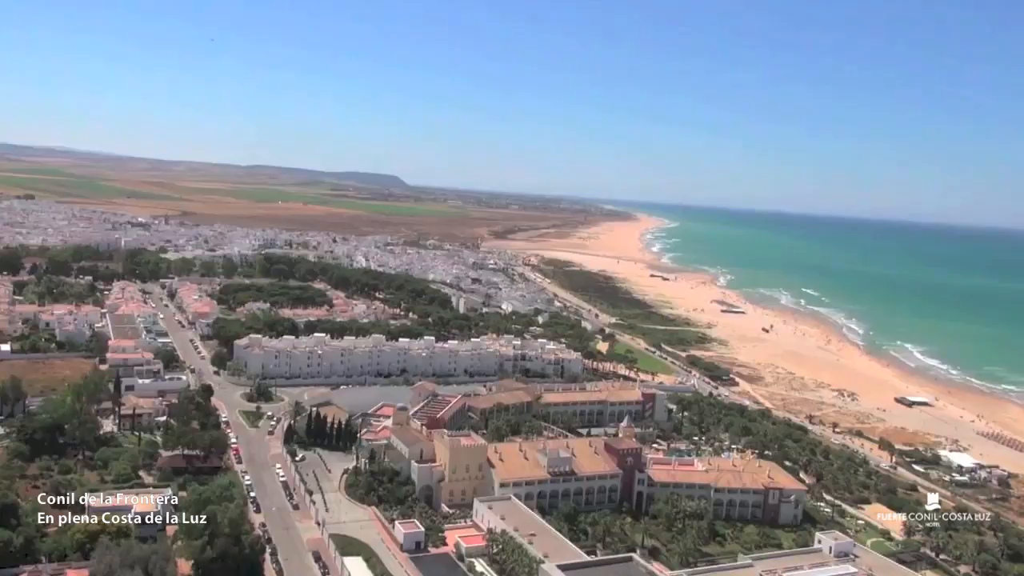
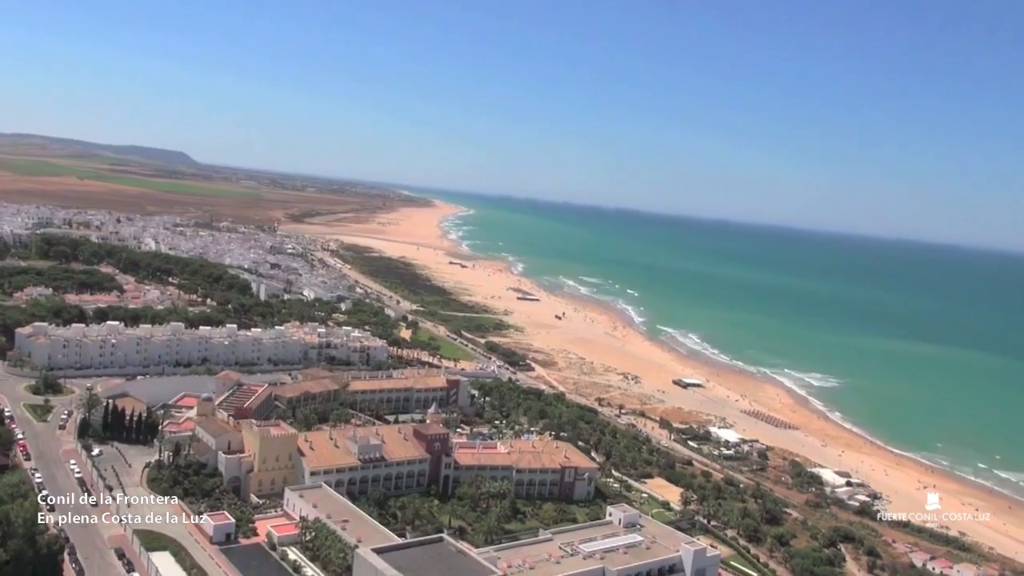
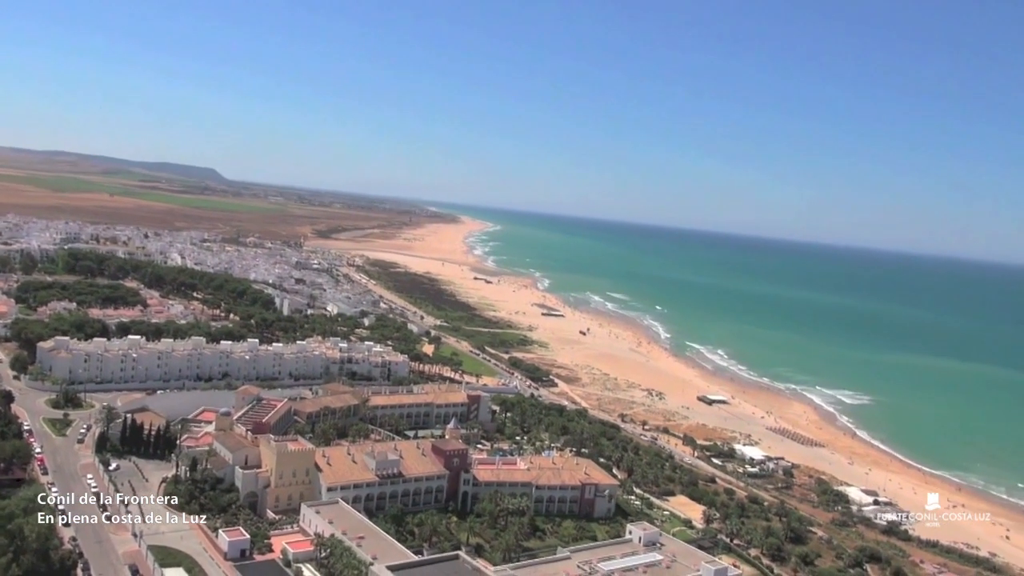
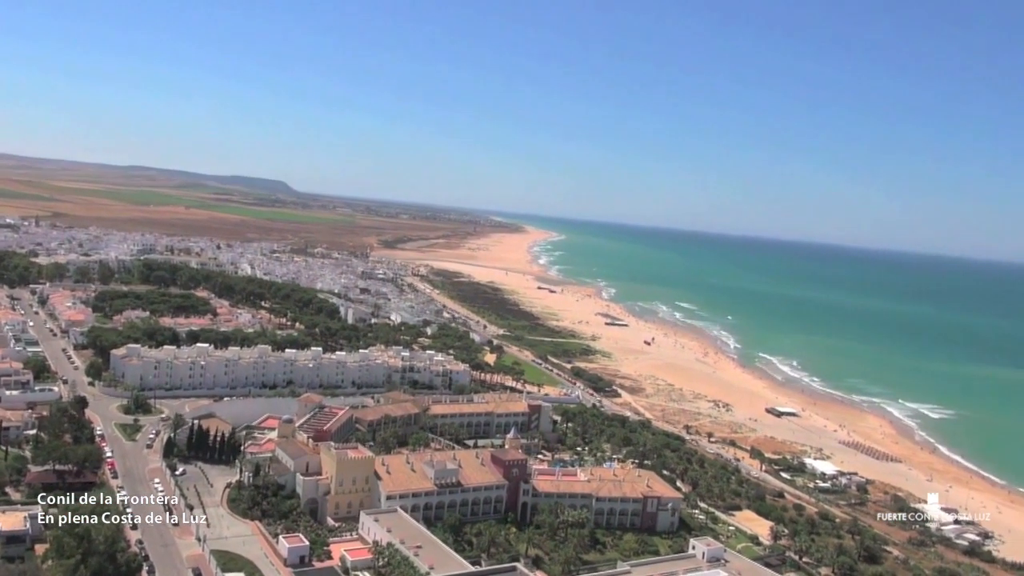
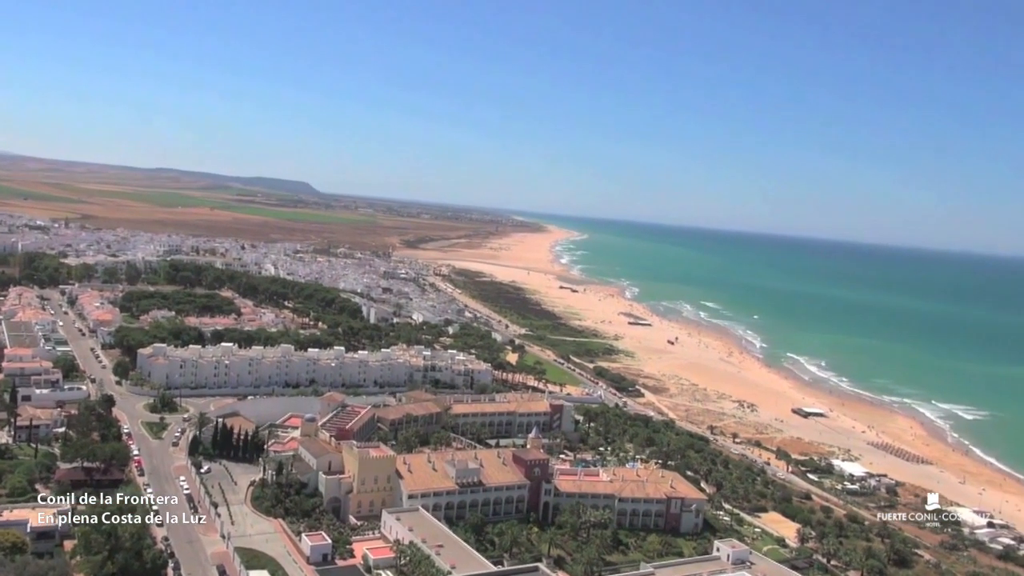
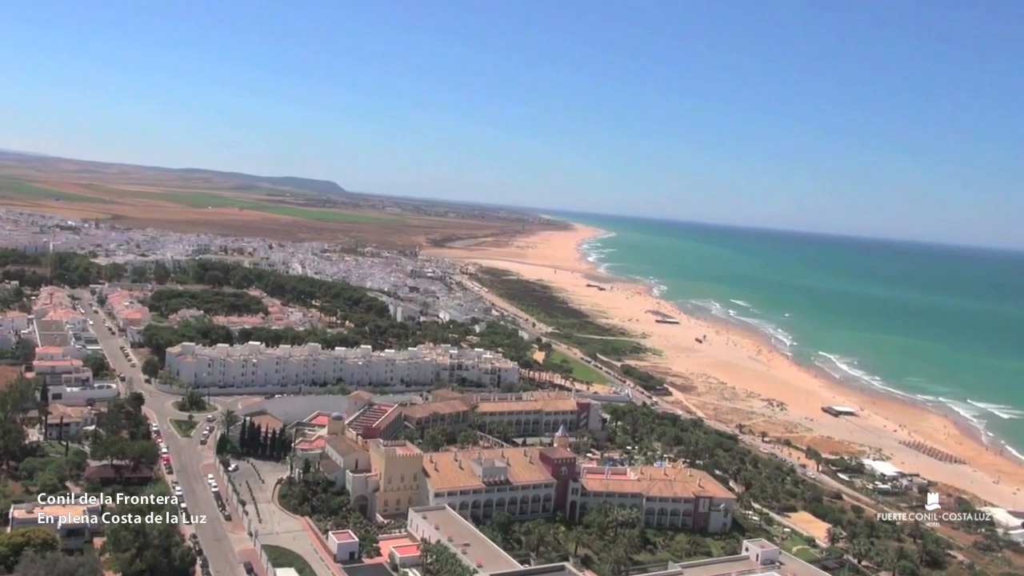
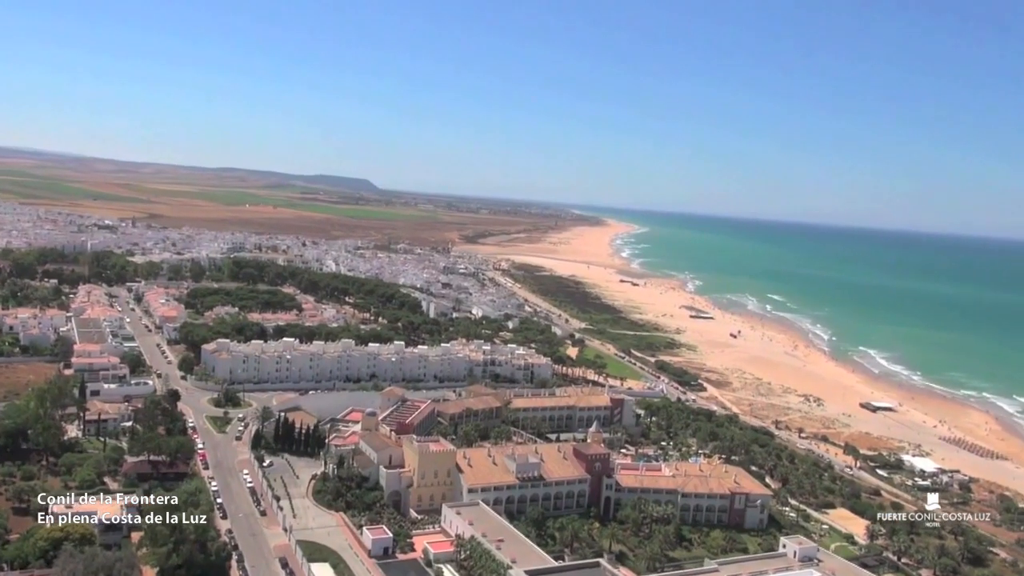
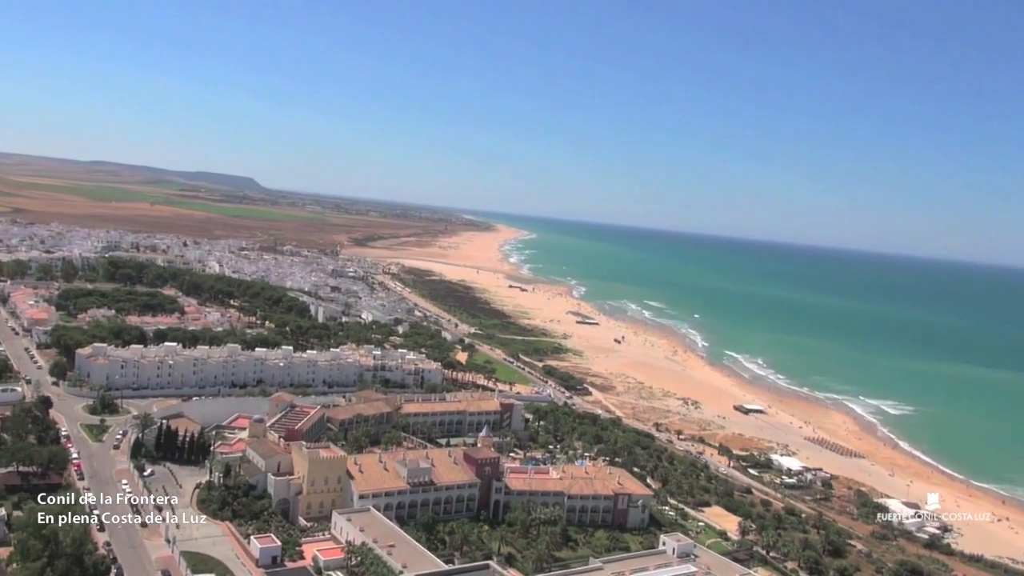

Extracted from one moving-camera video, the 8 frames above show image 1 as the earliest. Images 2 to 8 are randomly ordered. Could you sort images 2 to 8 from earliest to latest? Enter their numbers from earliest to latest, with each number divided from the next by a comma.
7, 6, 5, 4, 8, 3, 2
